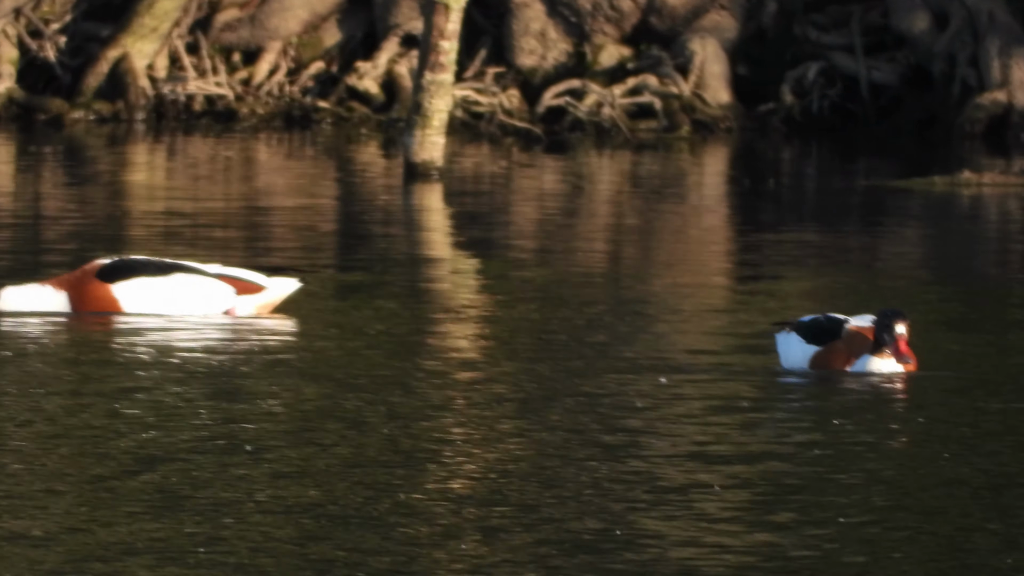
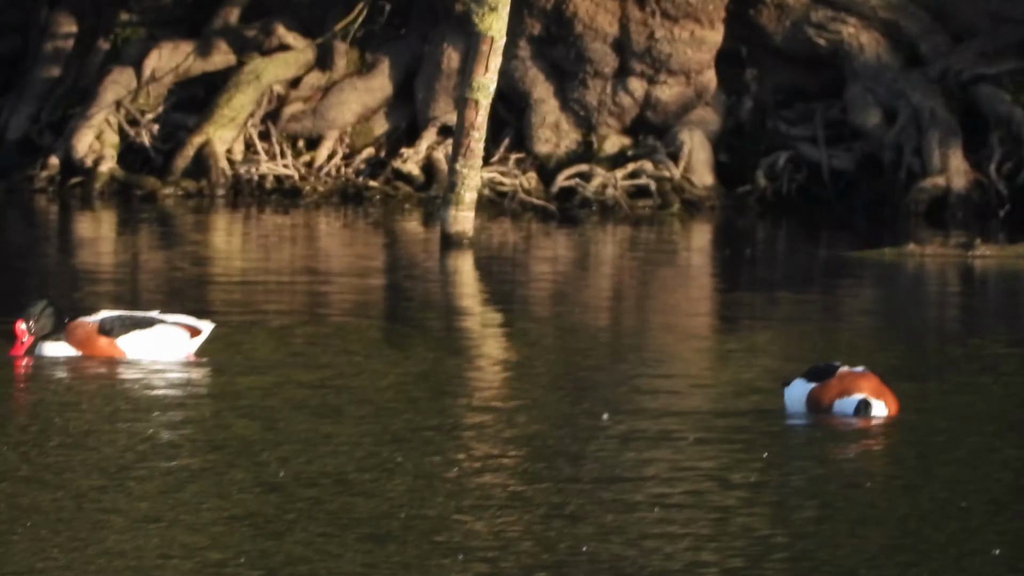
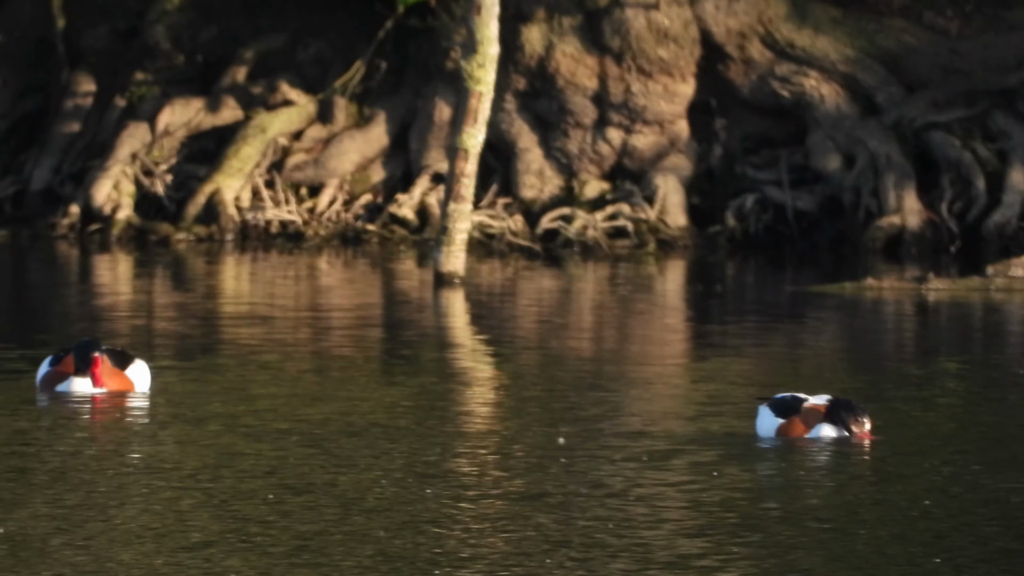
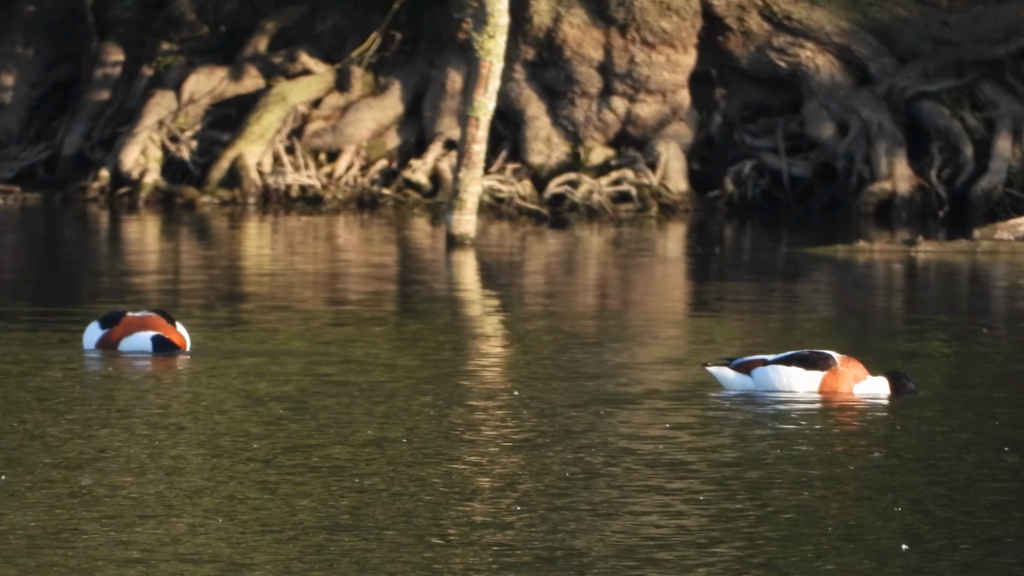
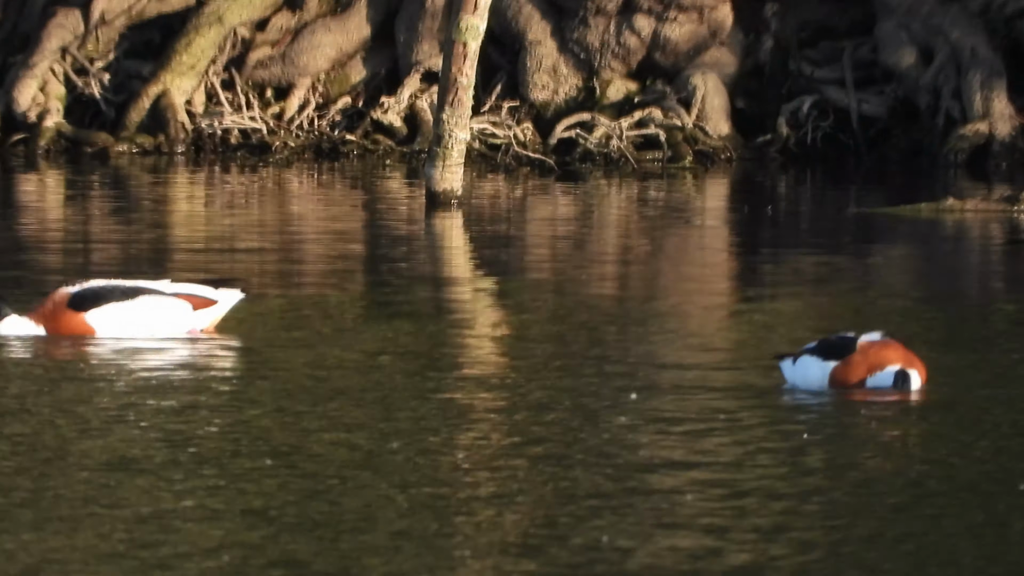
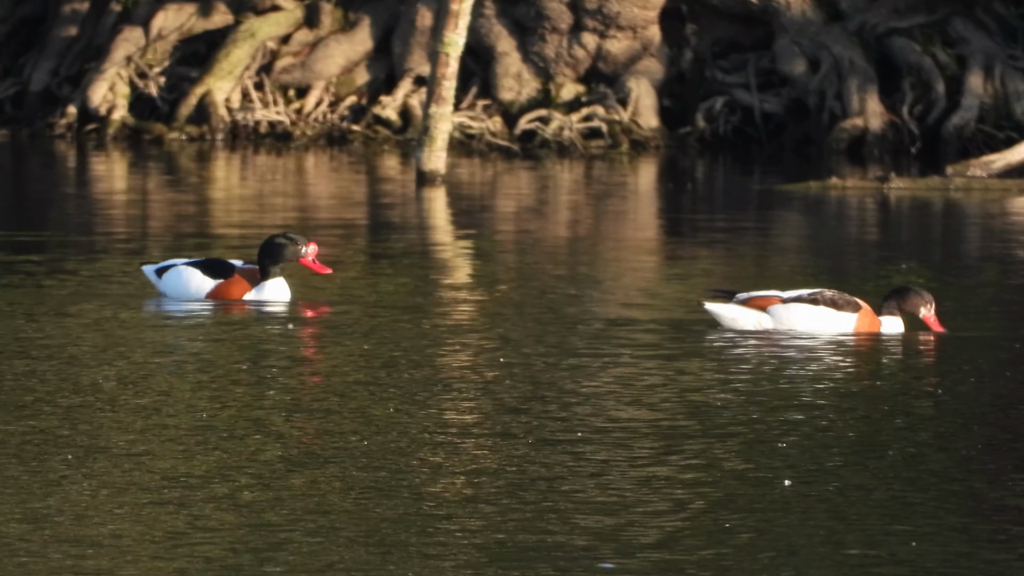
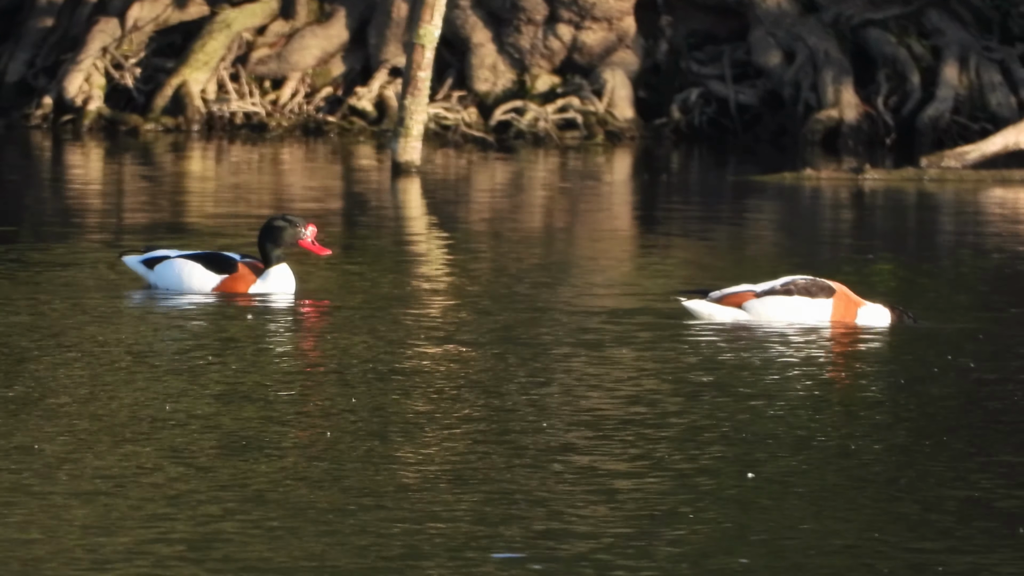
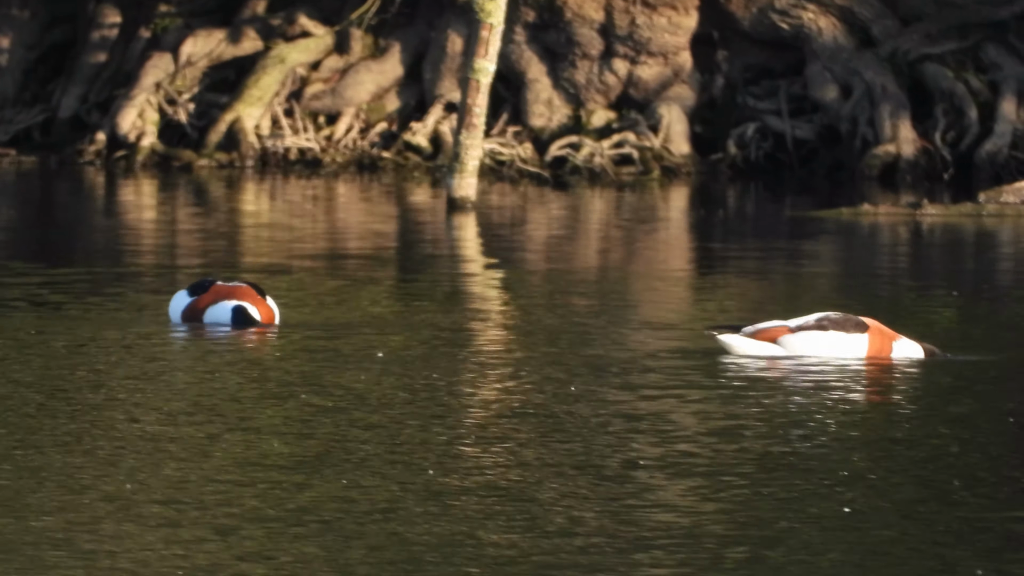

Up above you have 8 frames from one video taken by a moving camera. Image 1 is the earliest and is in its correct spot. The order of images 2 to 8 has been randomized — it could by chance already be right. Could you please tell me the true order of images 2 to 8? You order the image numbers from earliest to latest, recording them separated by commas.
5, 2, 3, 4, 8, 6, 7
